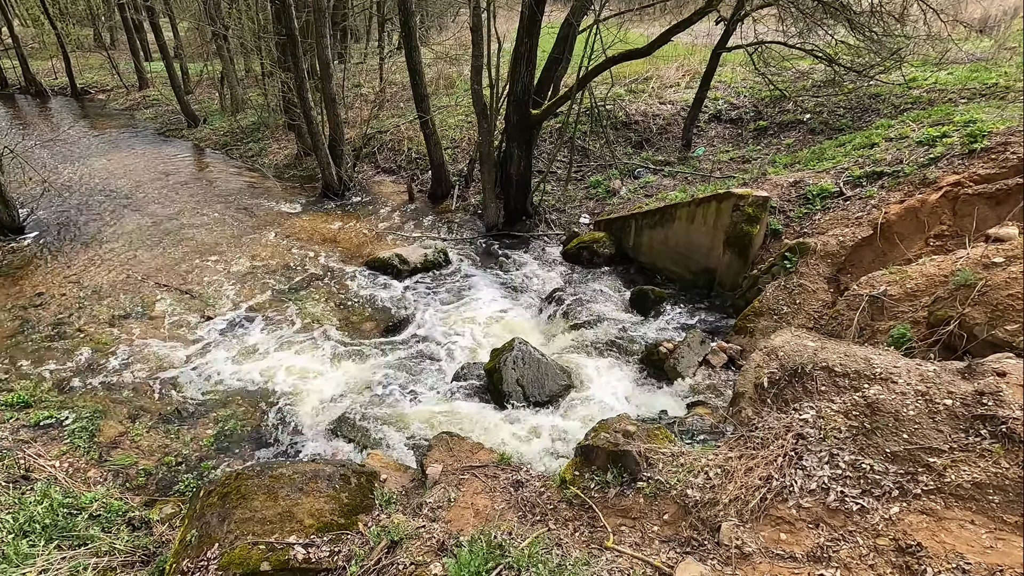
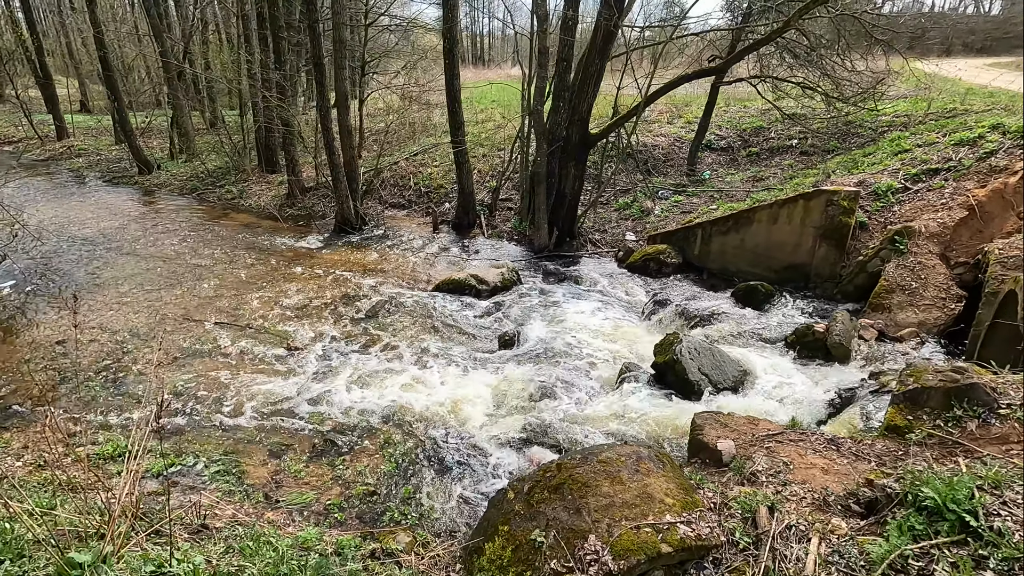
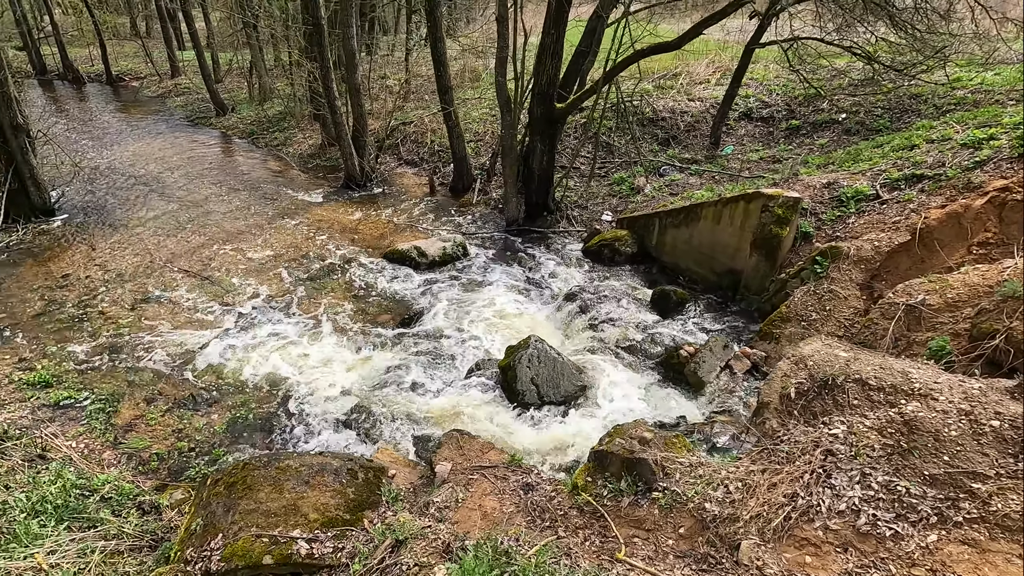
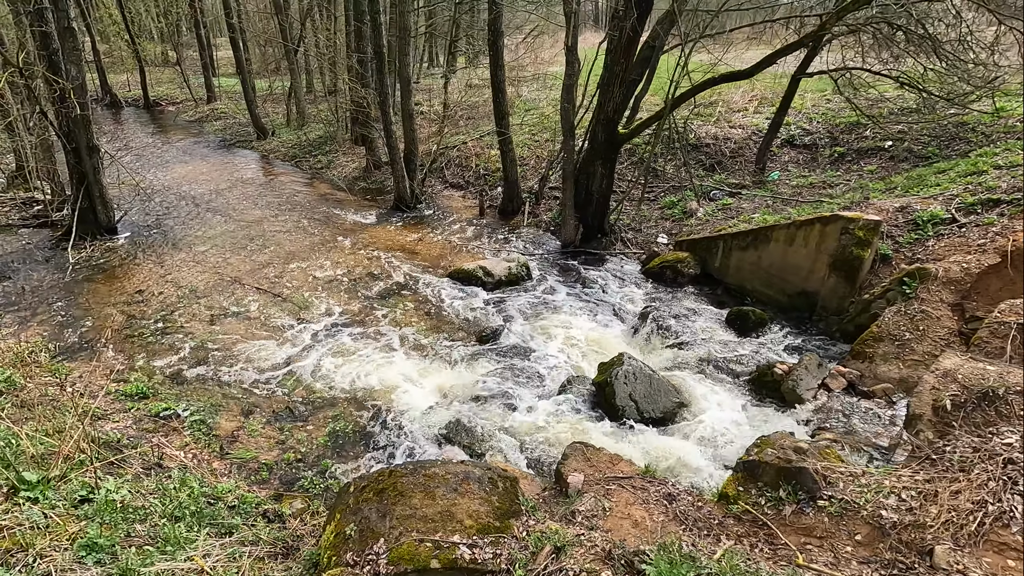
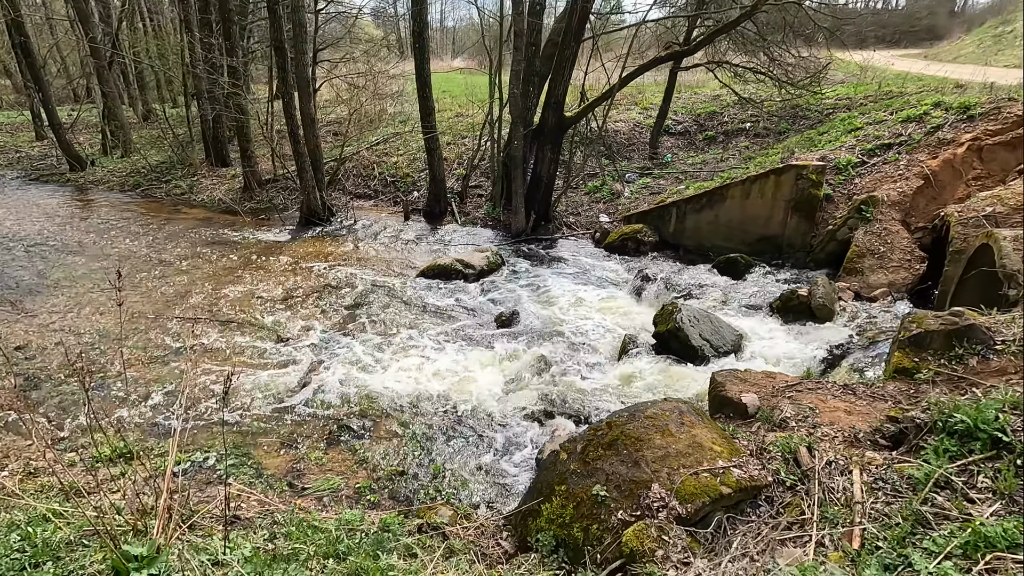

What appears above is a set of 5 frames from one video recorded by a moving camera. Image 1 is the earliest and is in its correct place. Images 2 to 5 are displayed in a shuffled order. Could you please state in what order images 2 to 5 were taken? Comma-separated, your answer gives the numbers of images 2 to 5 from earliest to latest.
3, 4, 2, 5
